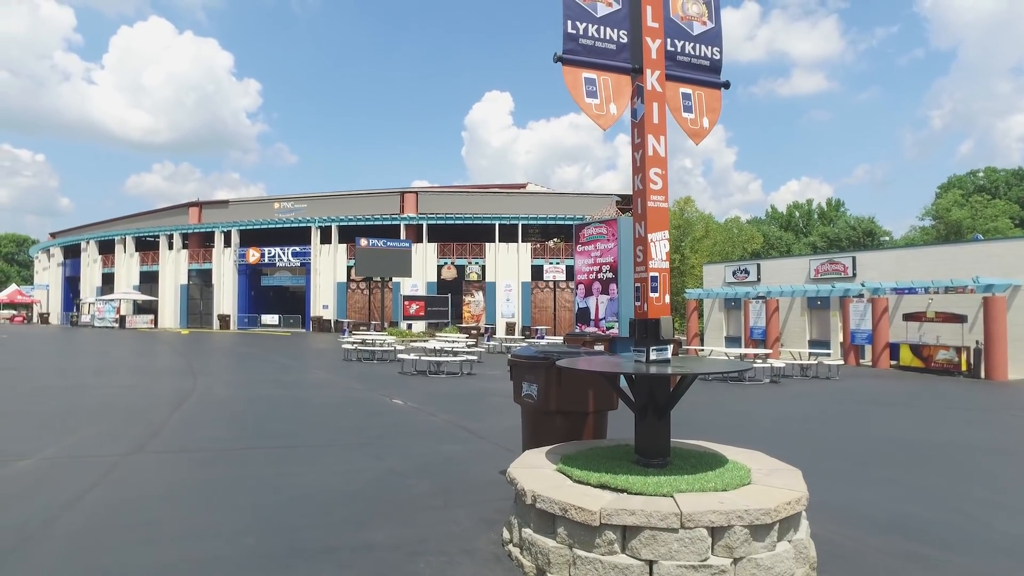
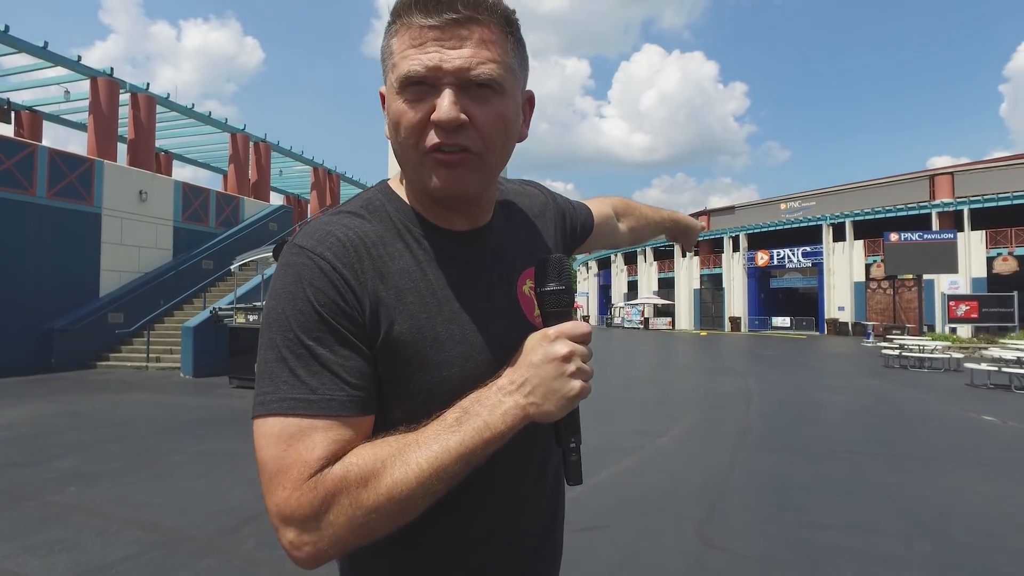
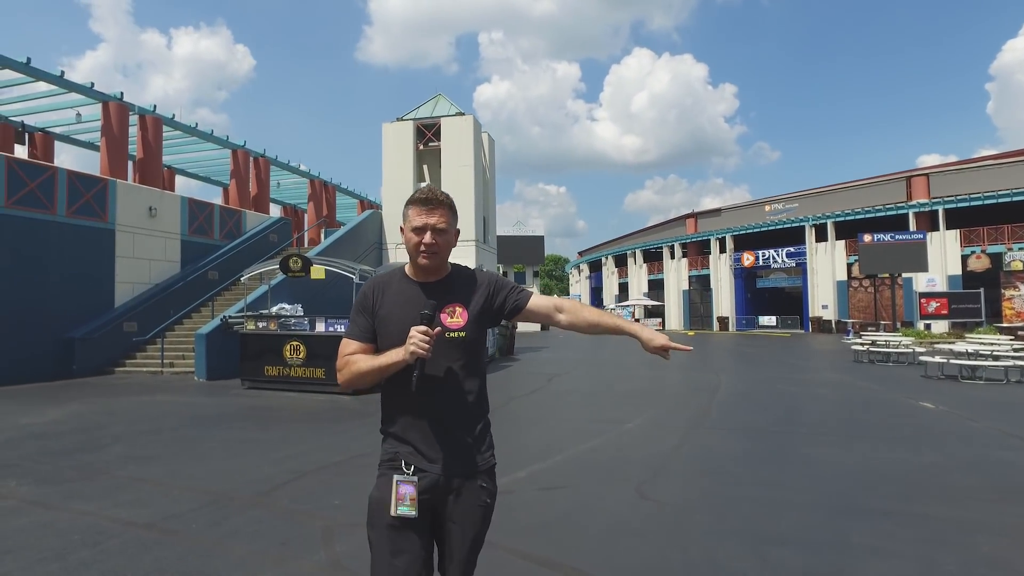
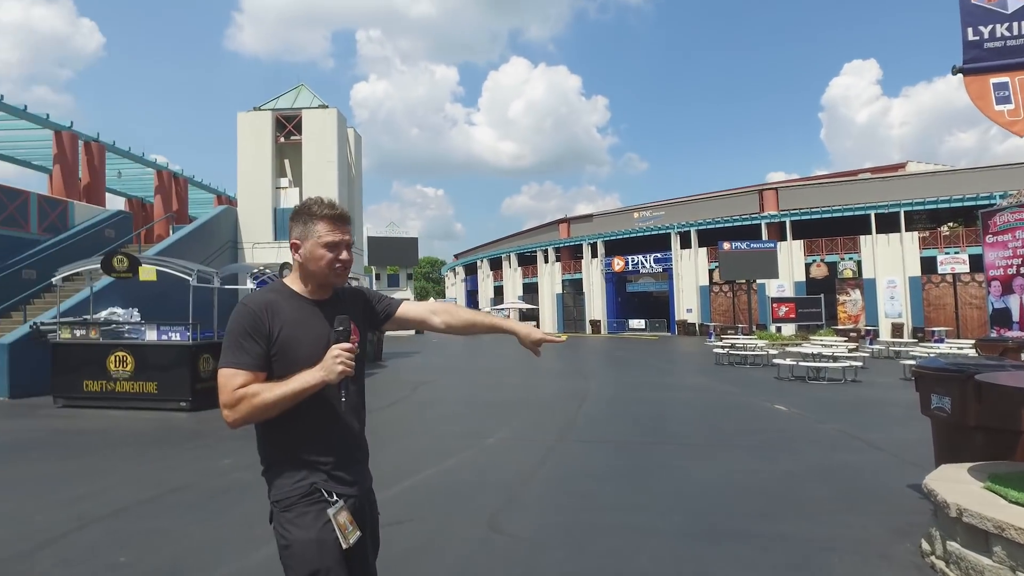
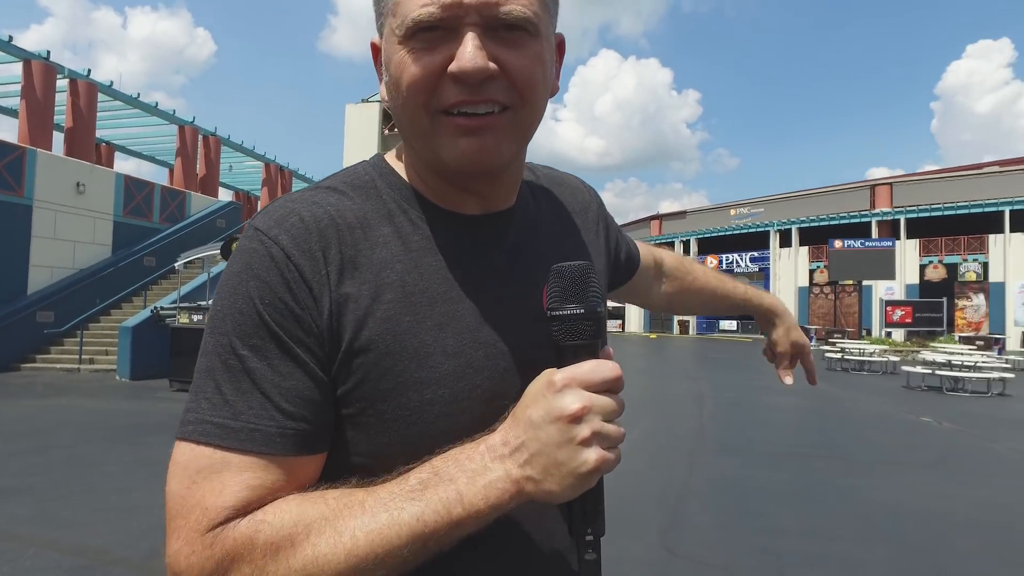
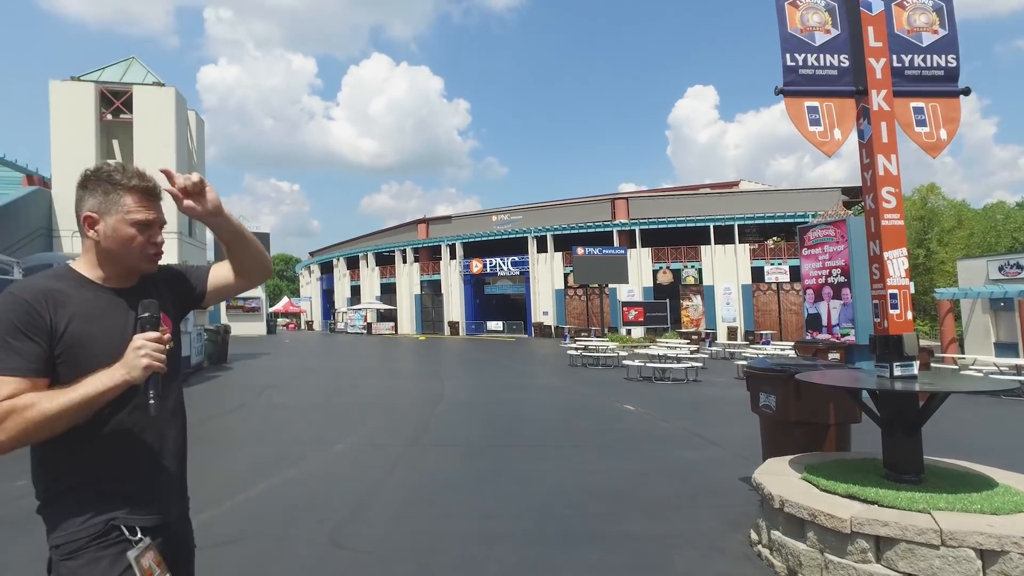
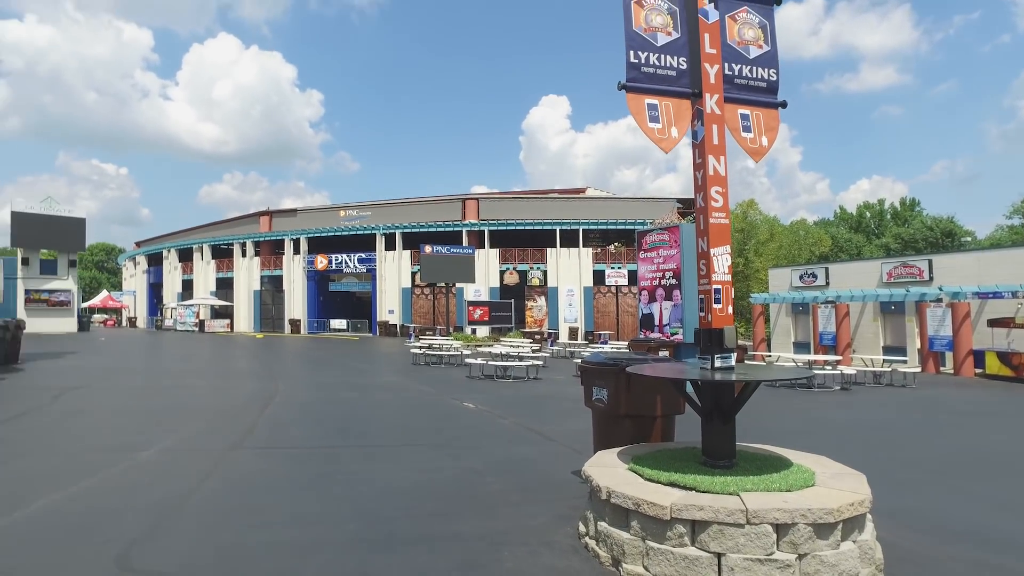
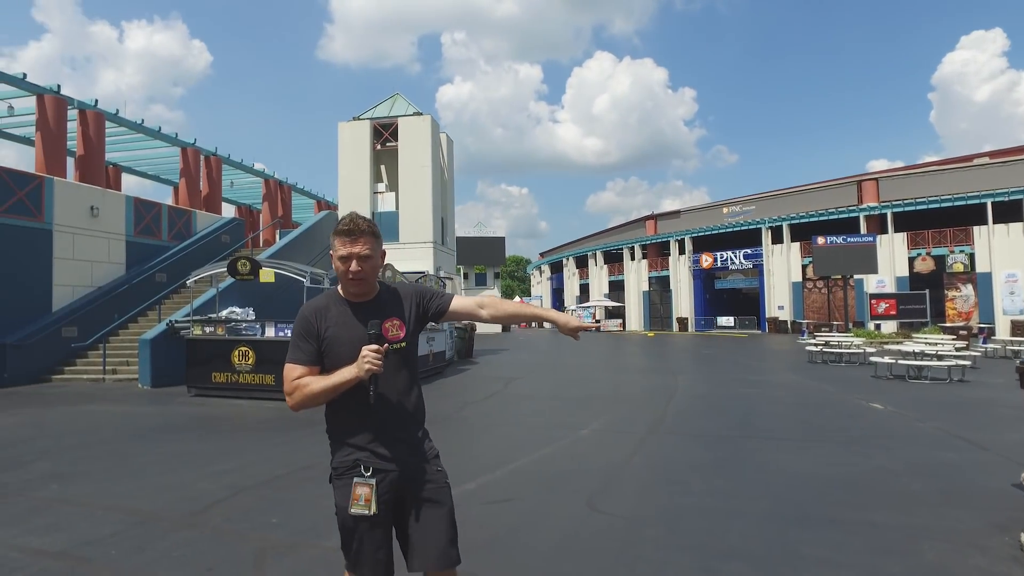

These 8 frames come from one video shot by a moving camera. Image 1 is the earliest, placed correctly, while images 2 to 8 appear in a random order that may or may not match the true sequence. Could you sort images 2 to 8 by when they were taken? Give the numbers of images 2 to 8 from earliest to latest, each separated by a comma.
7, 6, 4, 8, 3, 2, 5
